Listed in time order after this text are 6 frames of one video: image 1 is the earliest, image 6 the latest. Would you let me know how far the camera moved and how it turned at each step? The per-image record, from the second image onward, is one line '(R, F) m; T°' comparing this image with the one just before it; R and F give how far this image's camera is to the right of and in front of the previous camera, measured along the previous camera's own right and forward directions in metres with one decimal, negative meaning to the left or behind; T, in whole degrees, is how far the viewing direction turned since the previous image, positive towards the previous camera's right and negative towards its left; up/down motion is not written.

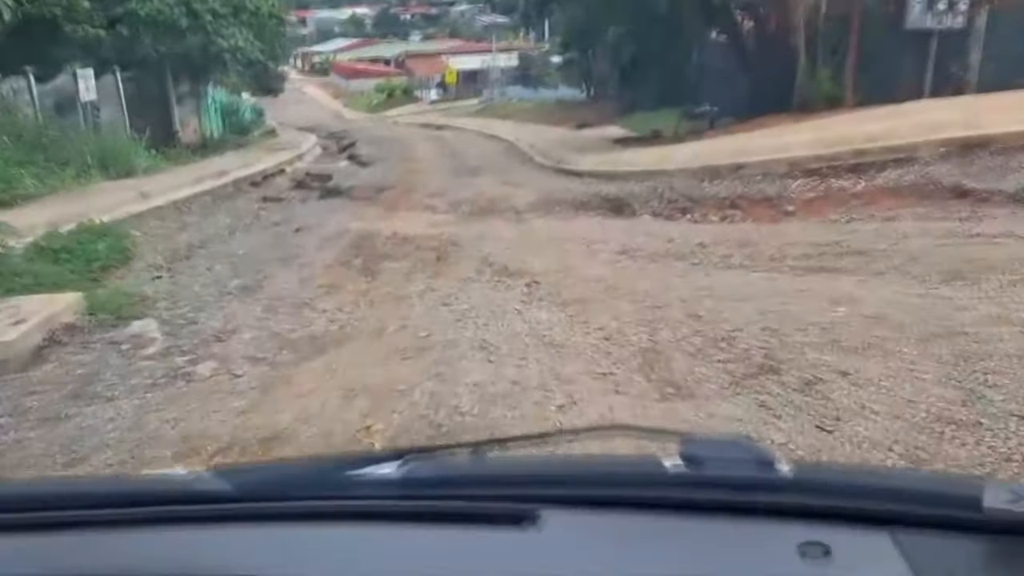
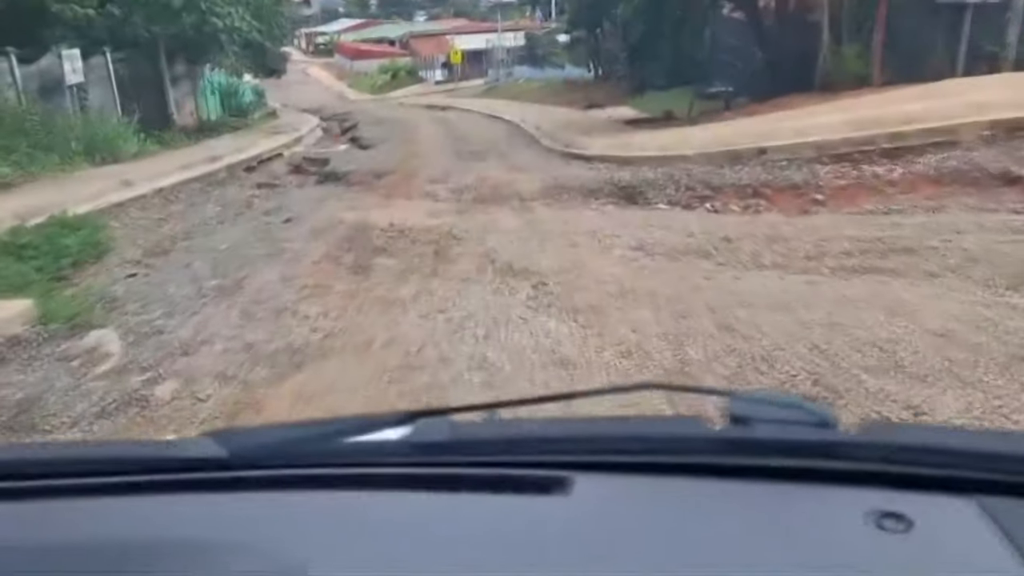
(0.0, +0.8) m; 0°
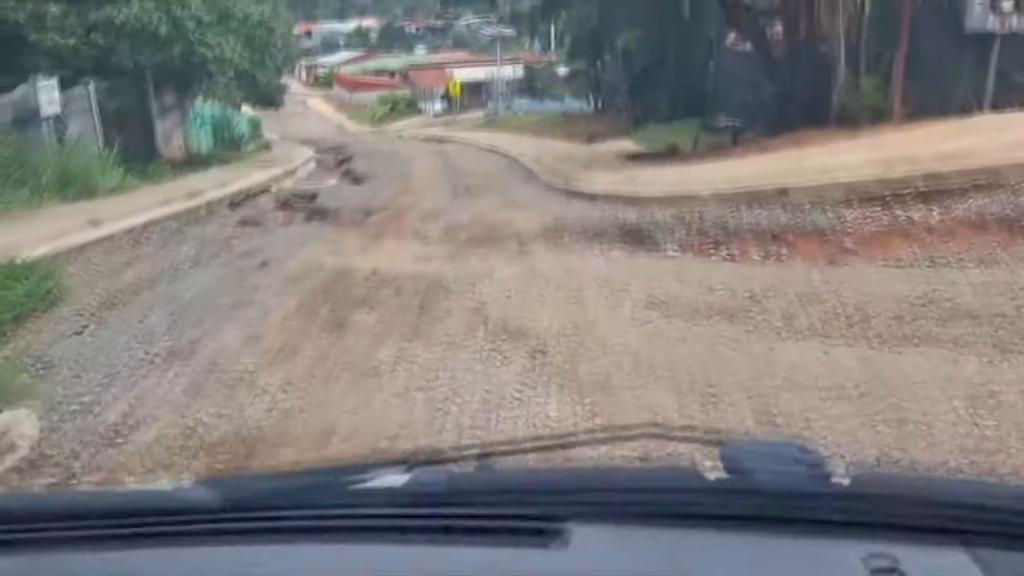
(0.0, +1.0) m; 0°
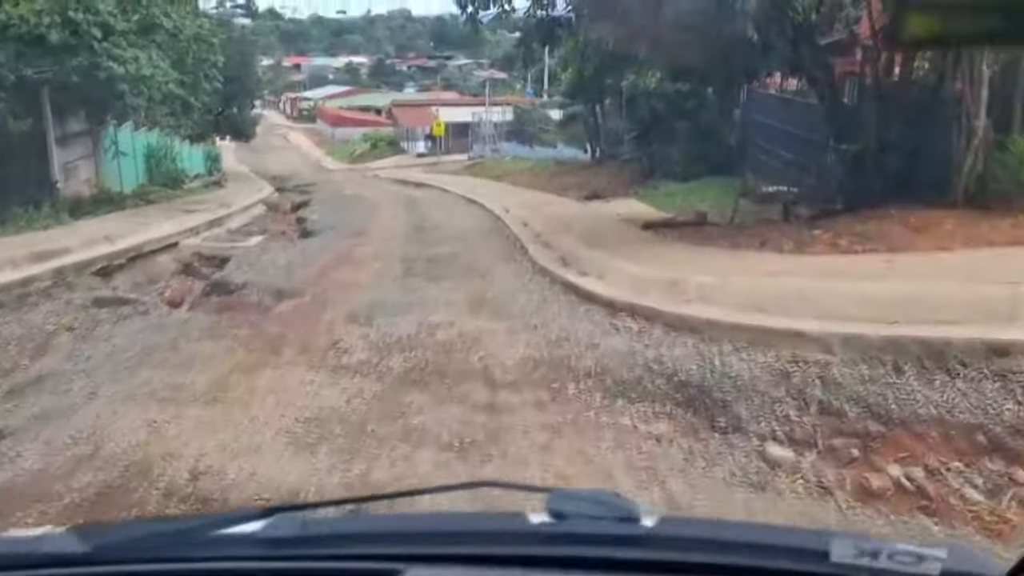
(+0.1, +5.1) m; +1°
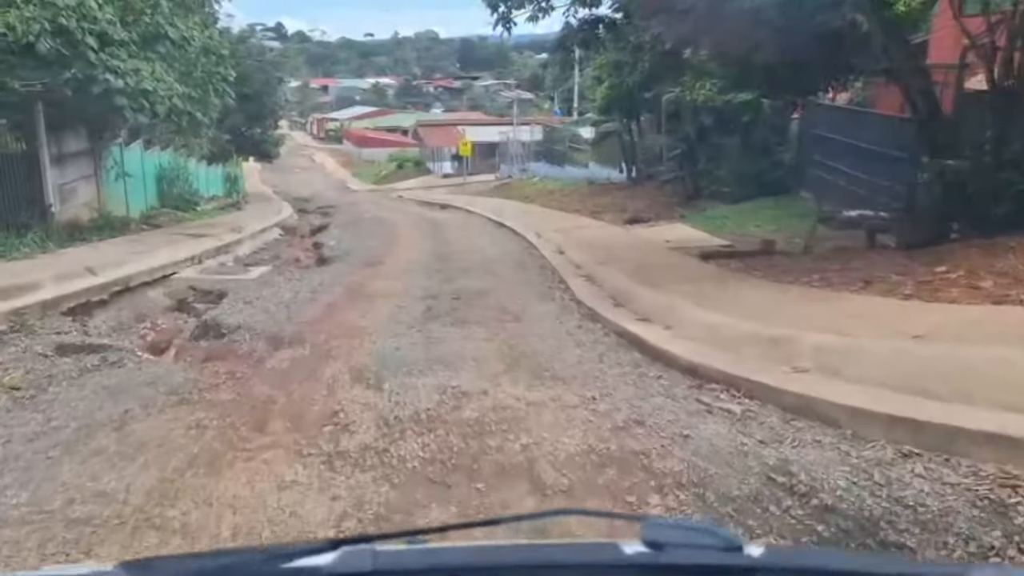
(-0.2, +2.1) m; -2°
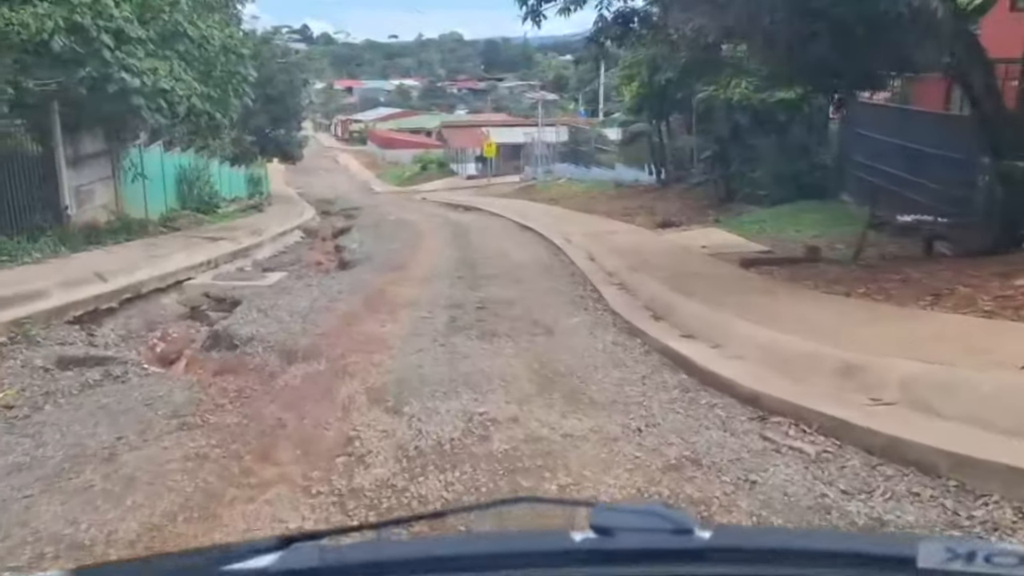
(-0.1, +0.7) m; -2°
